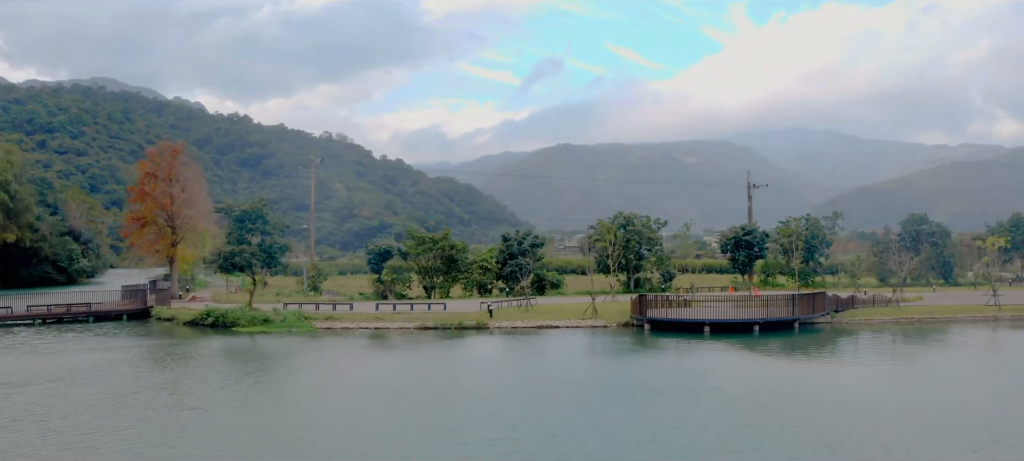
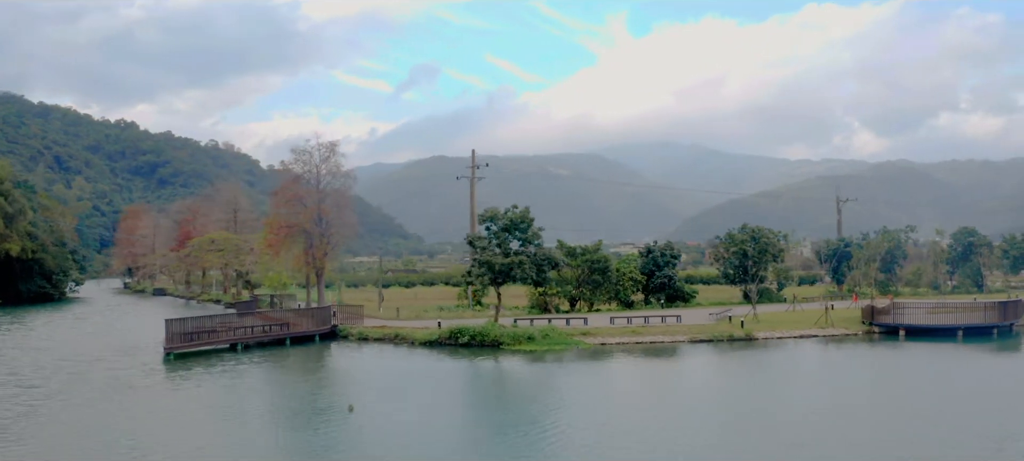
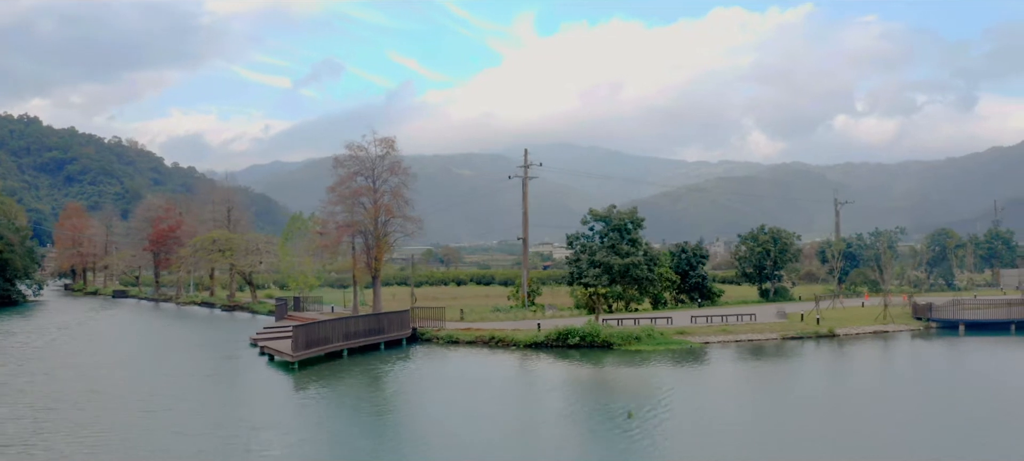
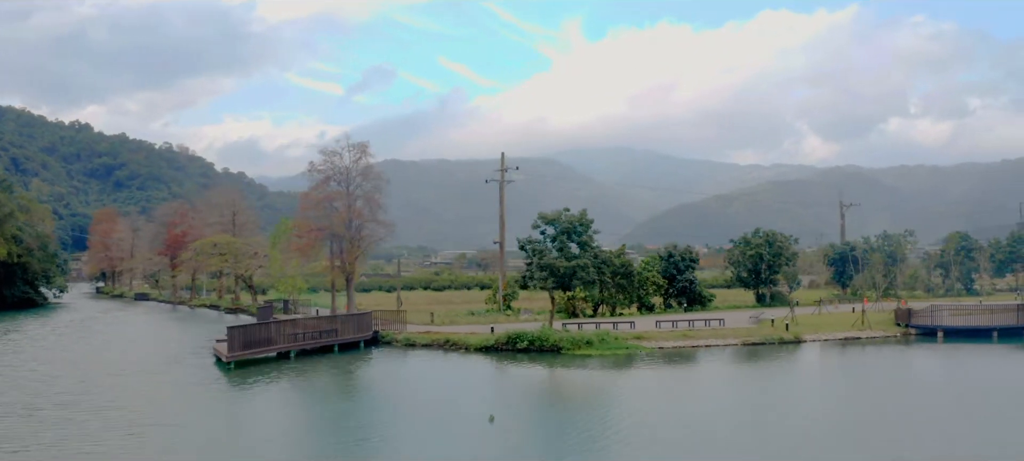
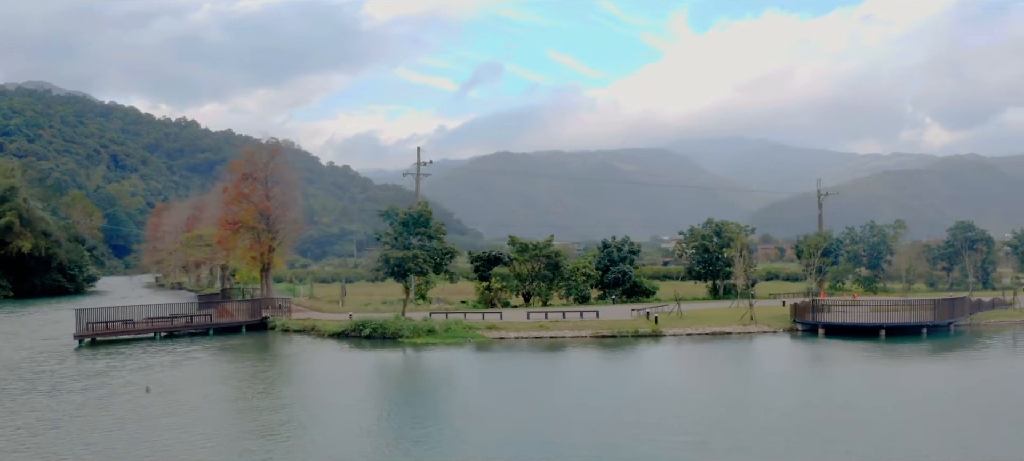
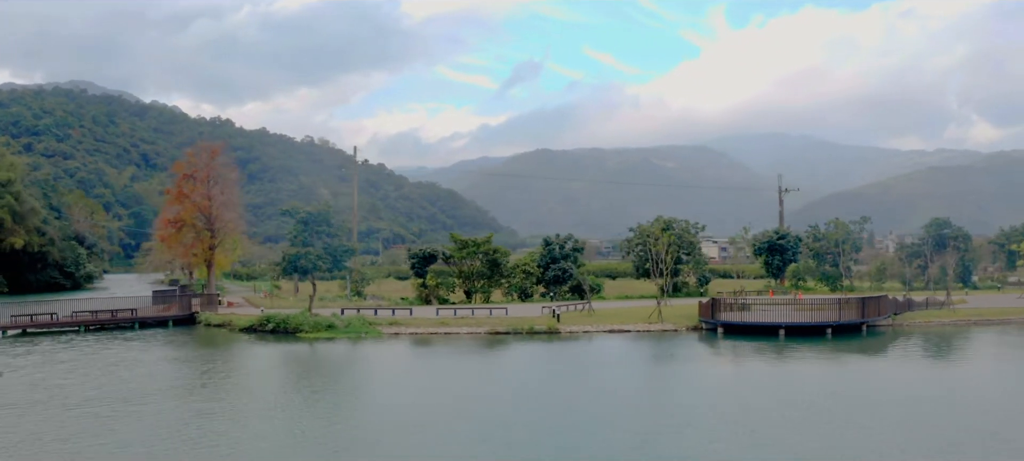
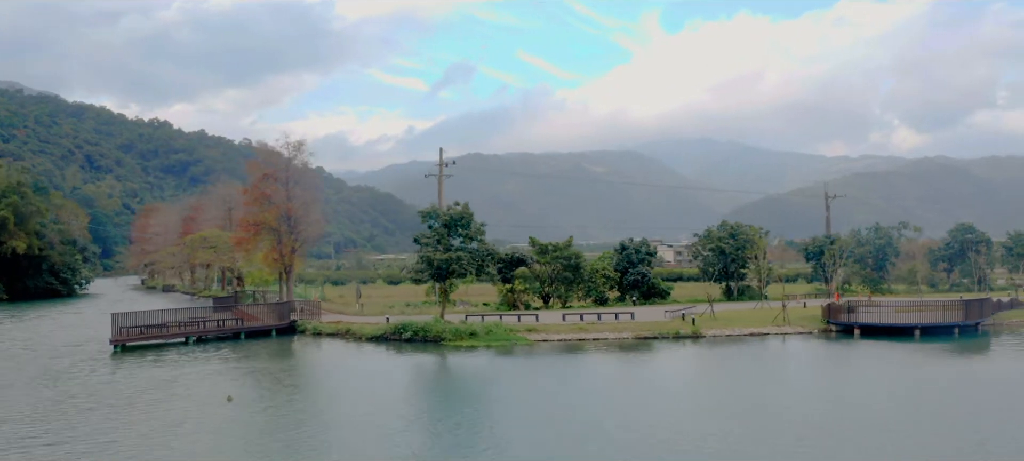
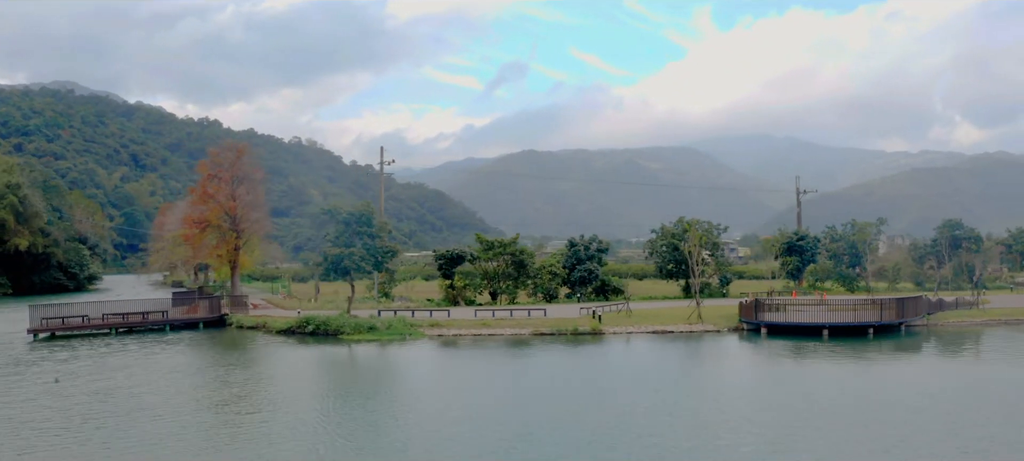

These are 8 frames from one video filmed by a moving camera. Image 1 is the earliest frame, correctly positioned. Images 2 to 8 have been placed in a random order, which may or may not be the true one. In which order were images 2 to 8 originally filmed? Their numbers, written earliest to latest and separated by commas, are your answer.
6, 8, 5, 7, 2, 4, 3
